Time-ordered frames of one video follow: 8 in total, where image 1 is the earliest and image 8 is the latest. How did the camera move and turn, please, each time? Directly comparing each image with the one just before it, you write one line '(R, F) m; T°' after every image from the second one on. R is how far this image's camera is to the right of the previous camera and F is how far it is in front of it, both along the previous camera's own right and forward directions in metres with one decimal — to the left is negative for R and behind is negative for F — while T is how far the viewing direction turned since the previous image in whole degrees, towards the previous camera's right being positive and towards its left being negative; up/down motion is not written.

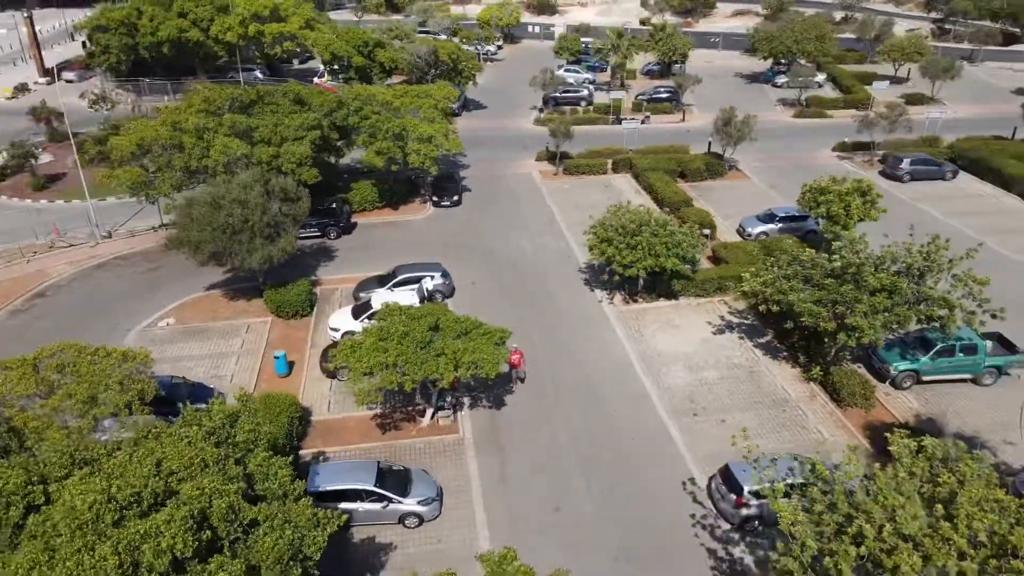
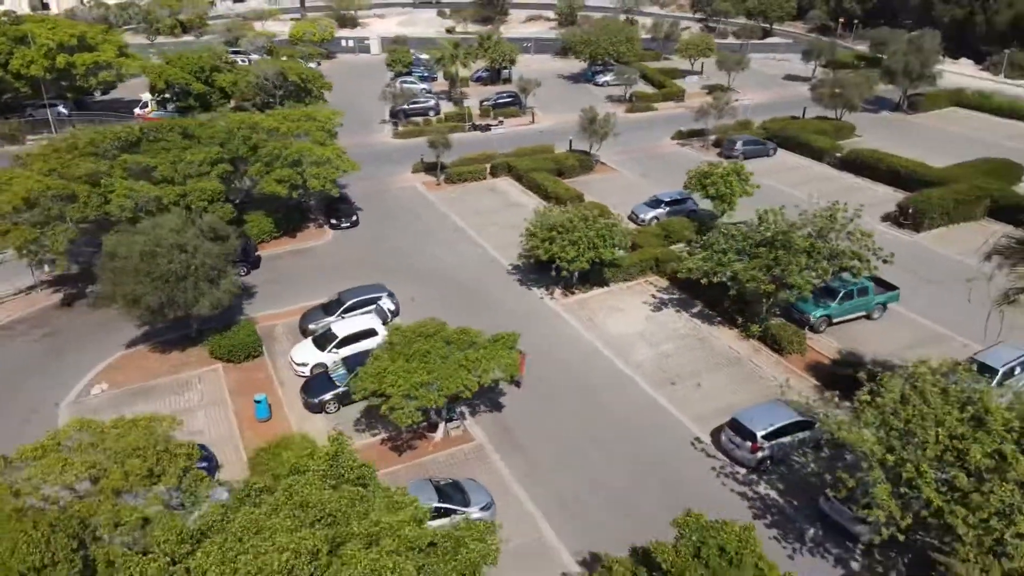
(-4.7, -0.2) m; +16°
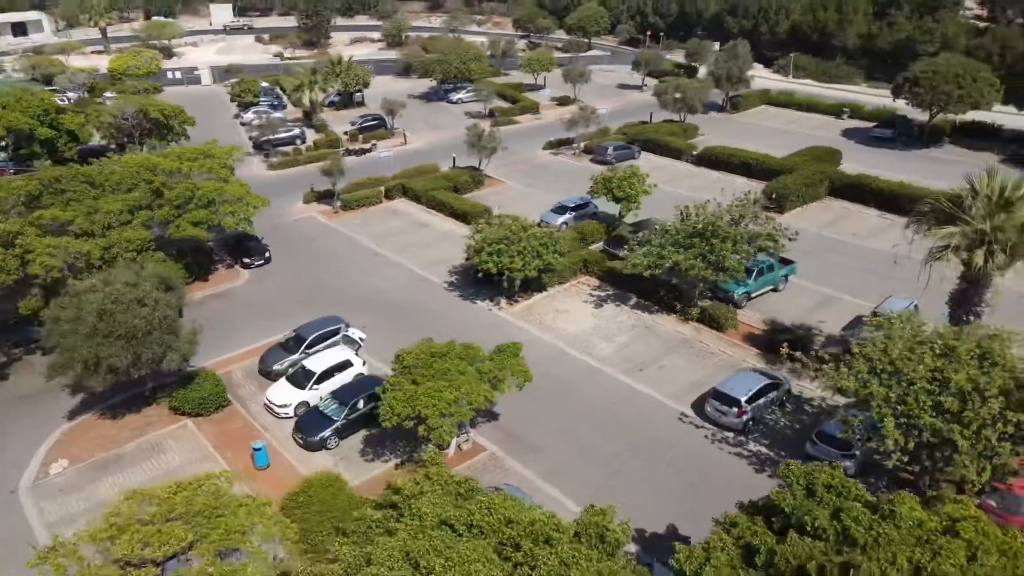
(-4.3, -0.4) m; +14°
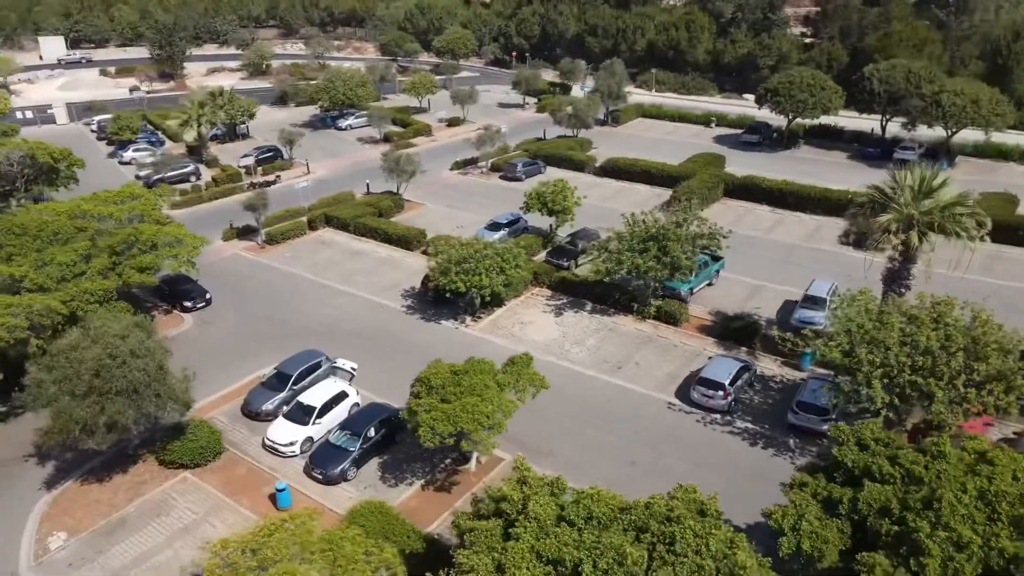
(-3.8, -0.5) m; +12°
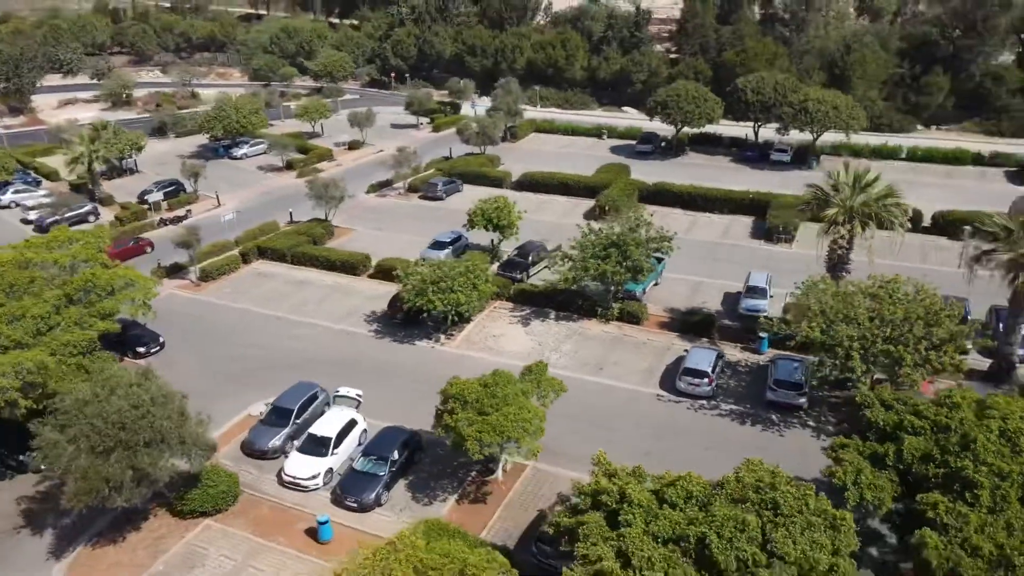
(-3.9, -0.4) m; +11°
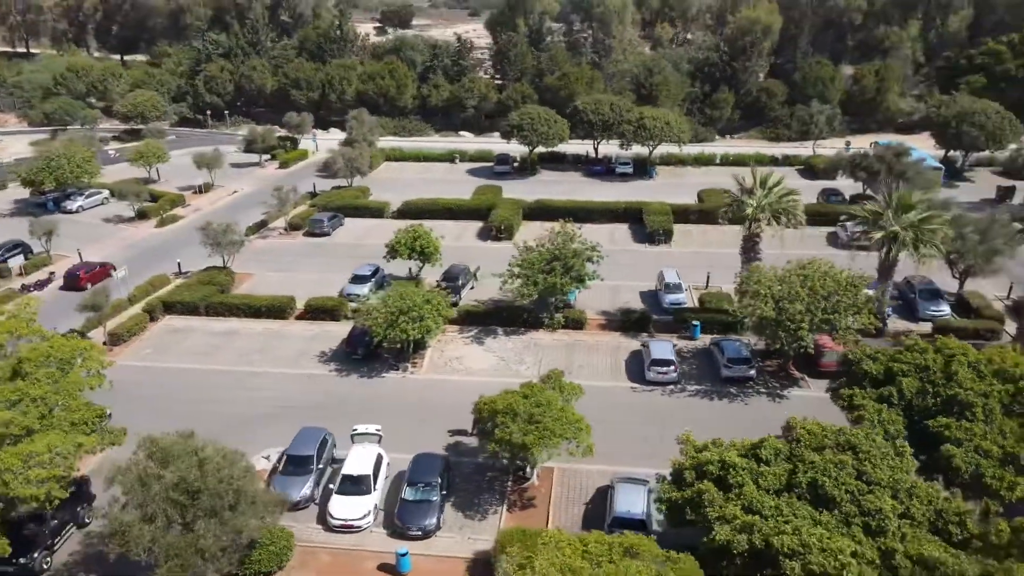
(-6.0, -0.4) m; +16°
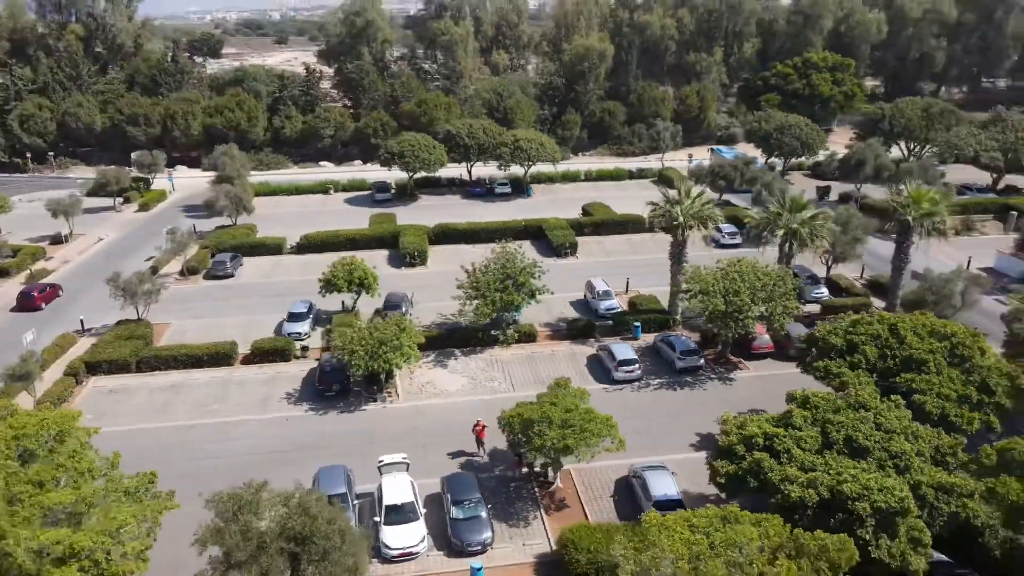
(-5.5, -0.5) m; +14°
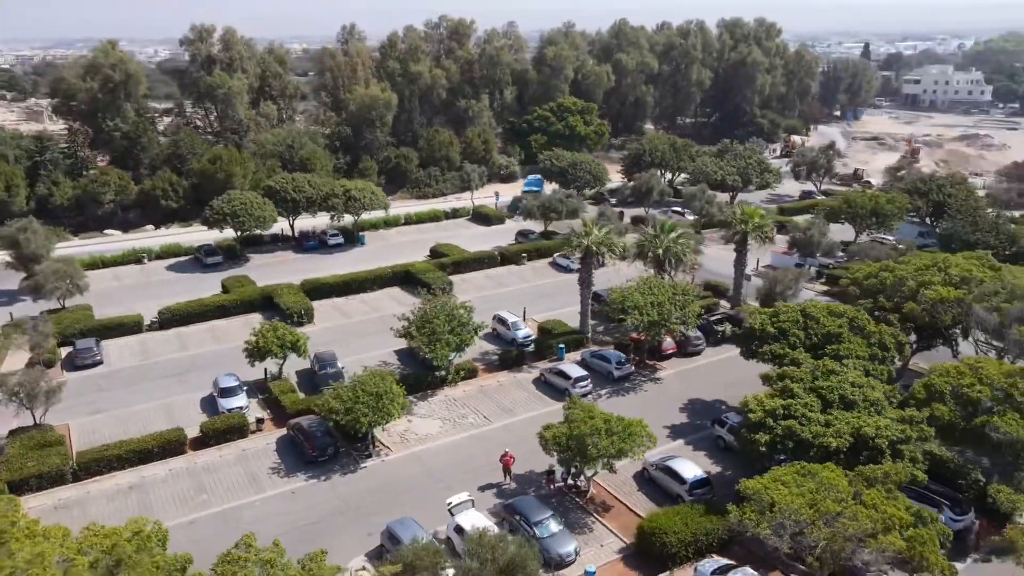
(-9.1, -0.3) m; +22°
